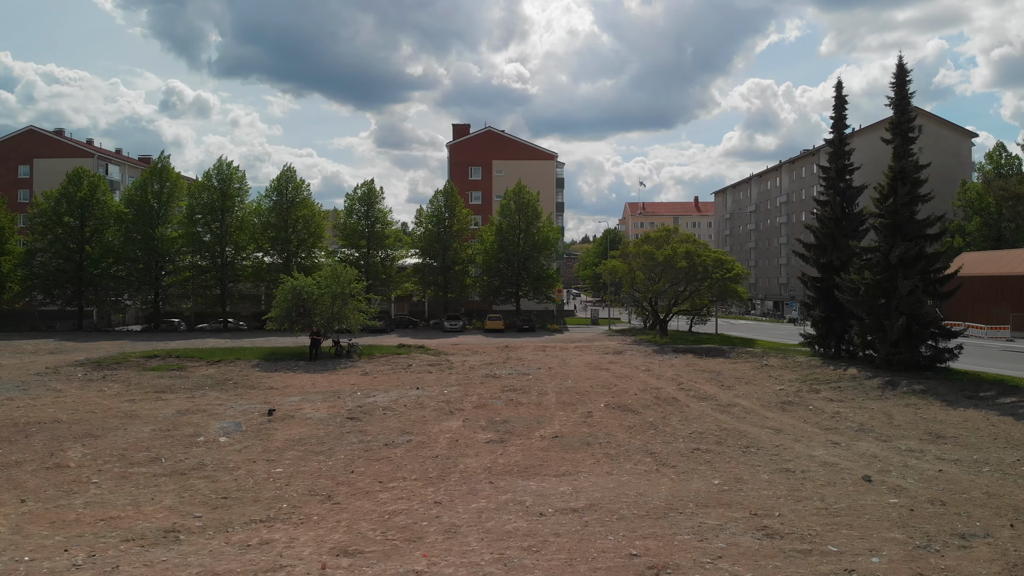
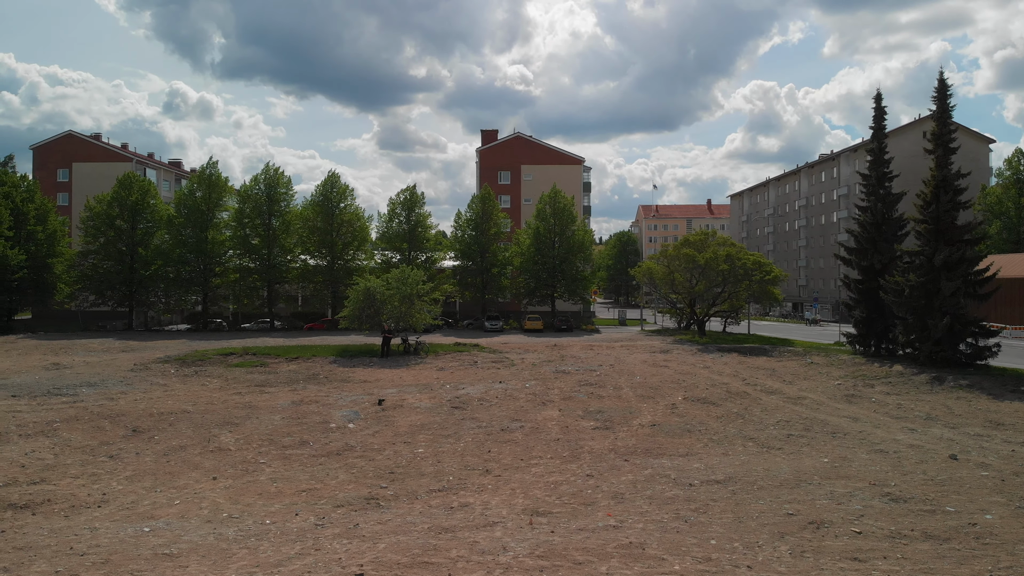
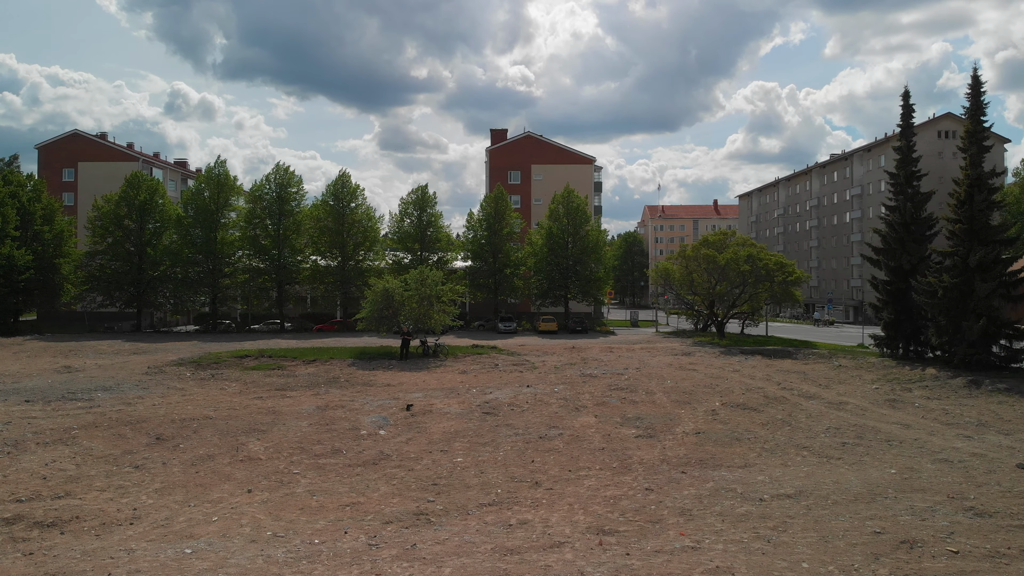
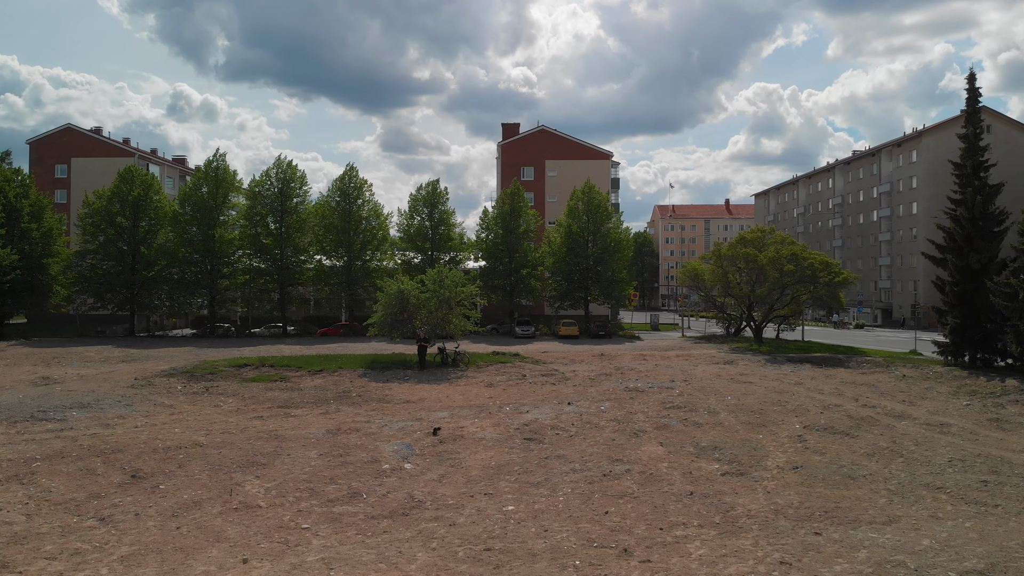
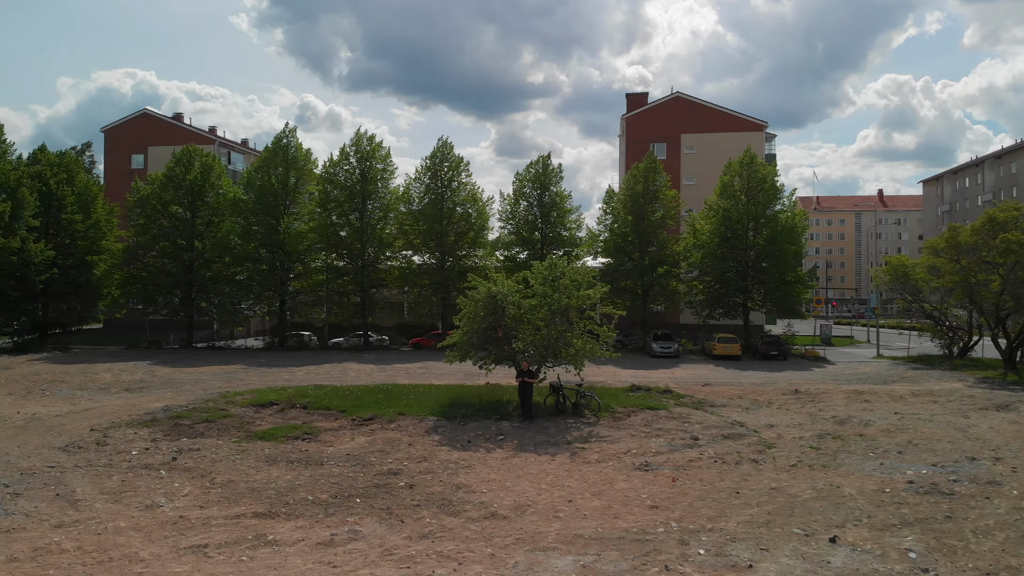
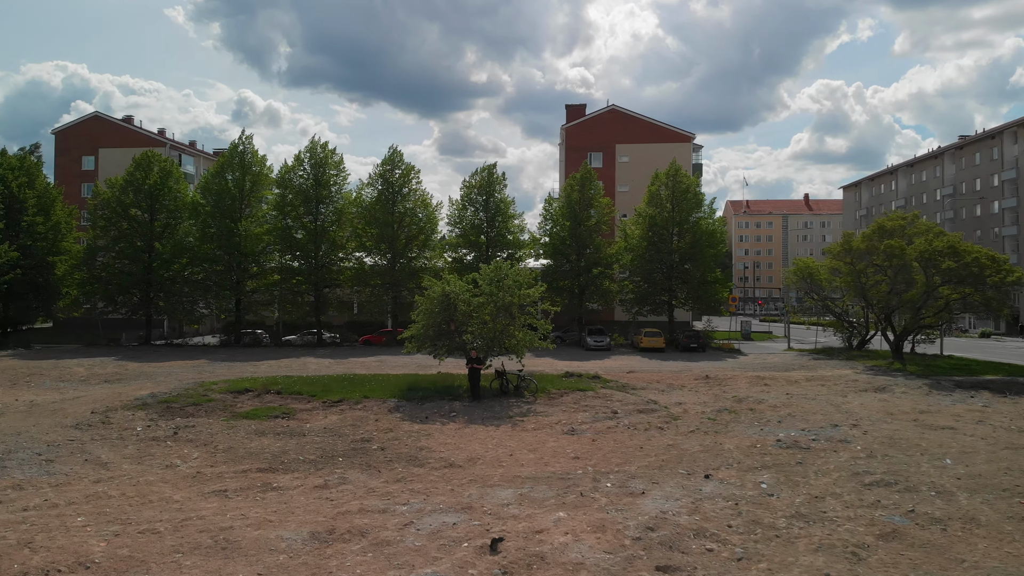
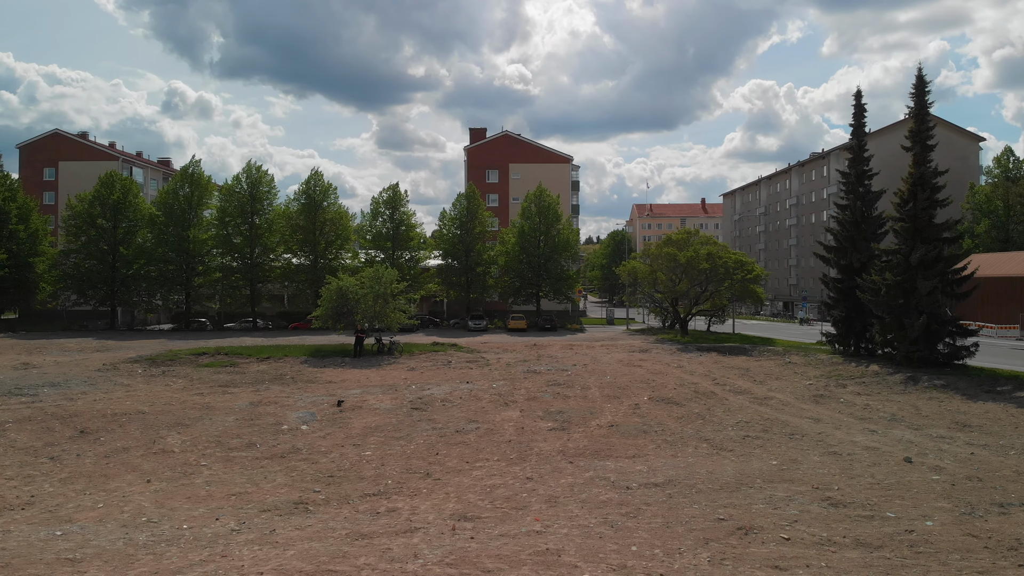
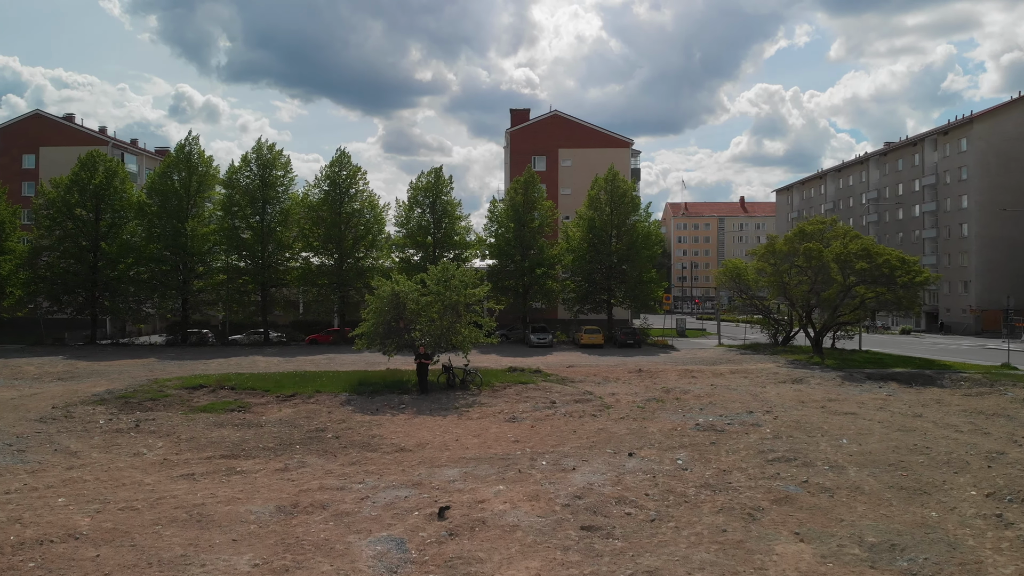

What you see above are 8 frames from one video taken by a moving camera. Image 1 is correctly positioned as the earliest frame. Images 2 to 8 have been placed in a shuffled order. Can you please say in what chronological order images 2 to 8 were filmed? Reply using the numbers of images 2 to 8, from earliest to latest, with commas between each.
7, 2, 3, 4, 8, 6, 5
